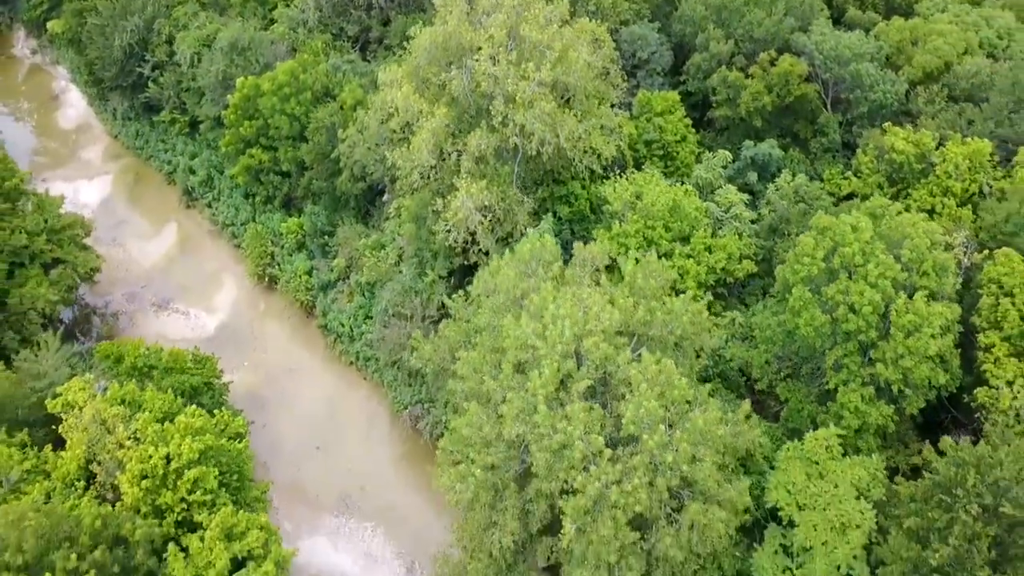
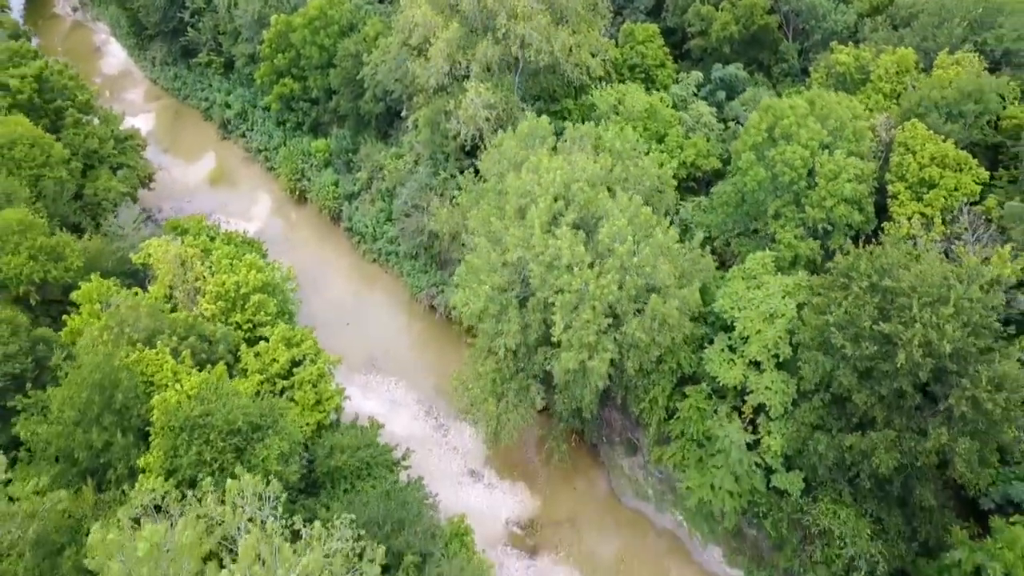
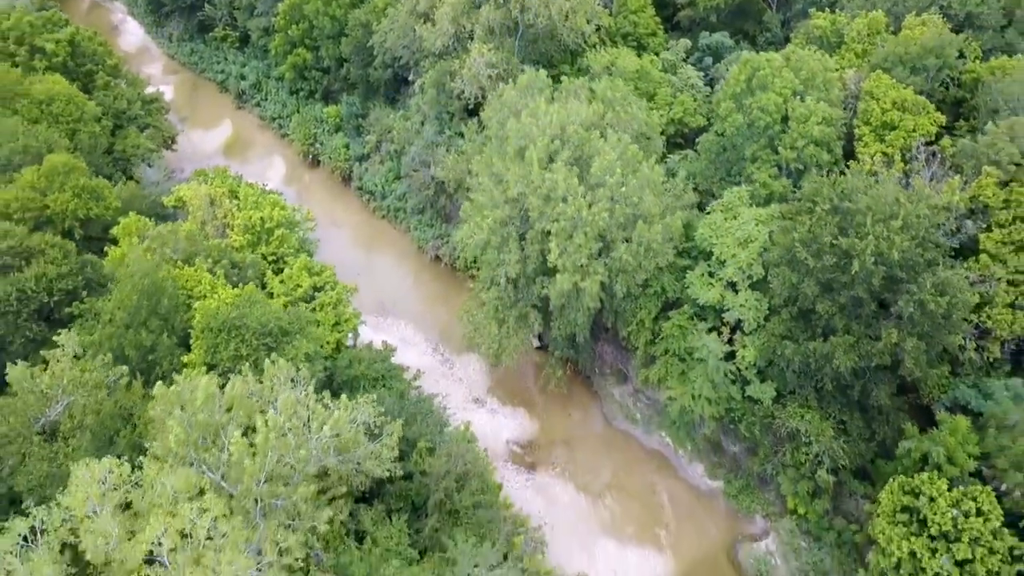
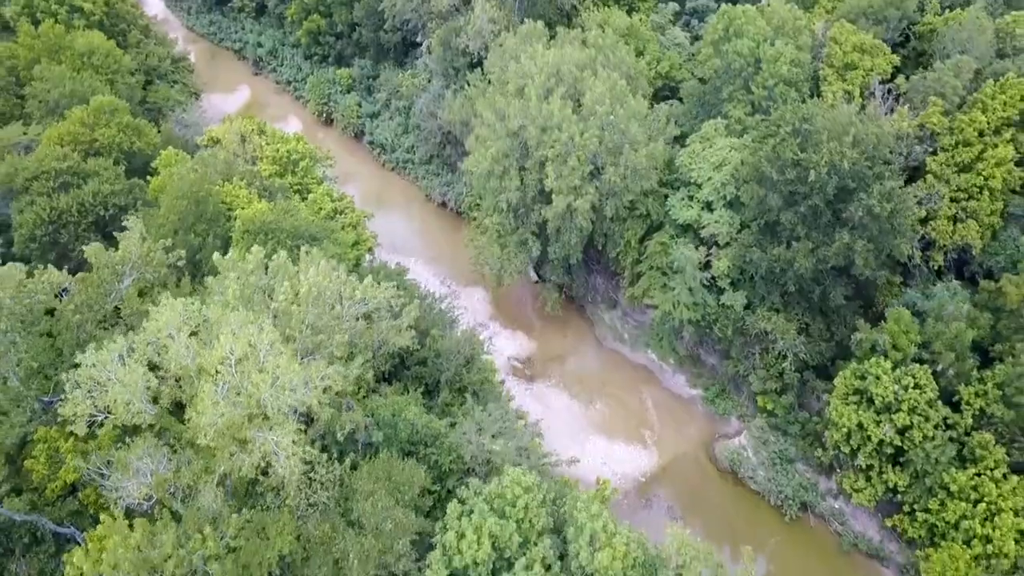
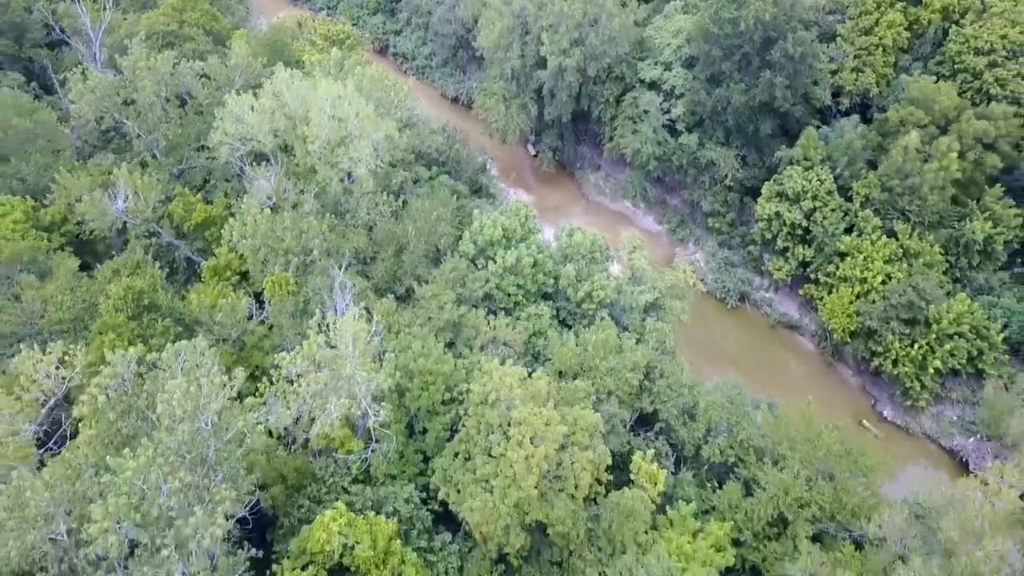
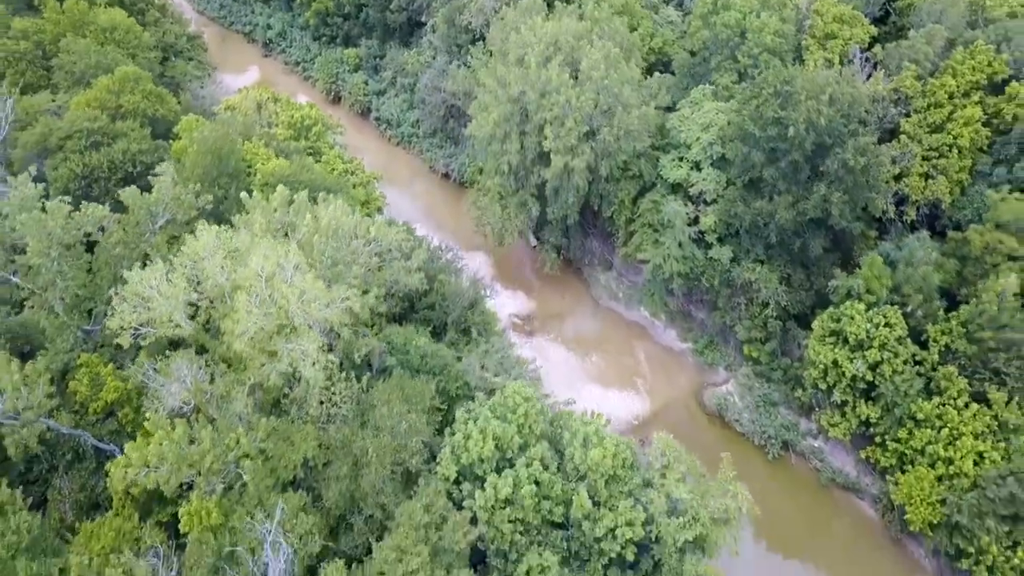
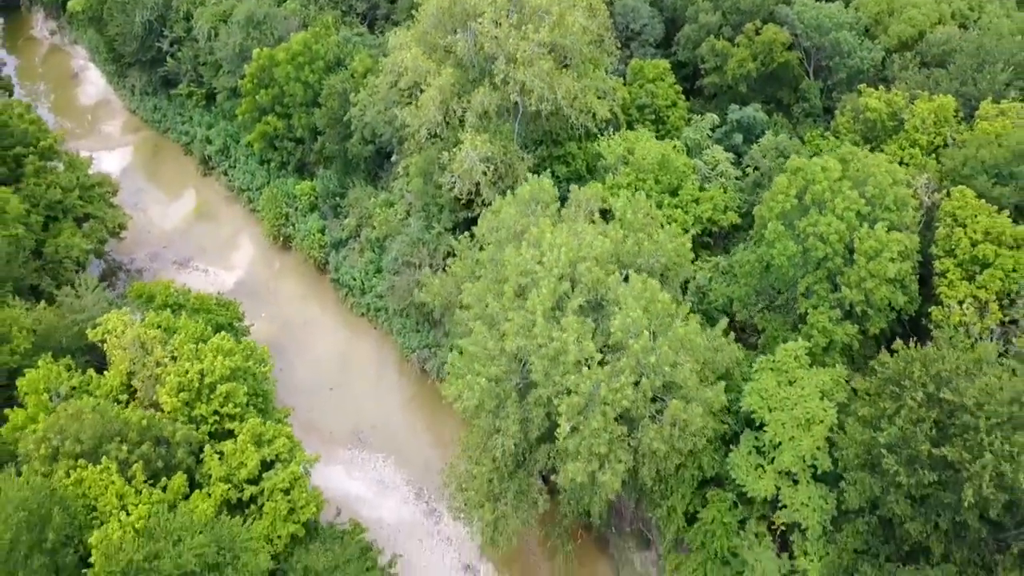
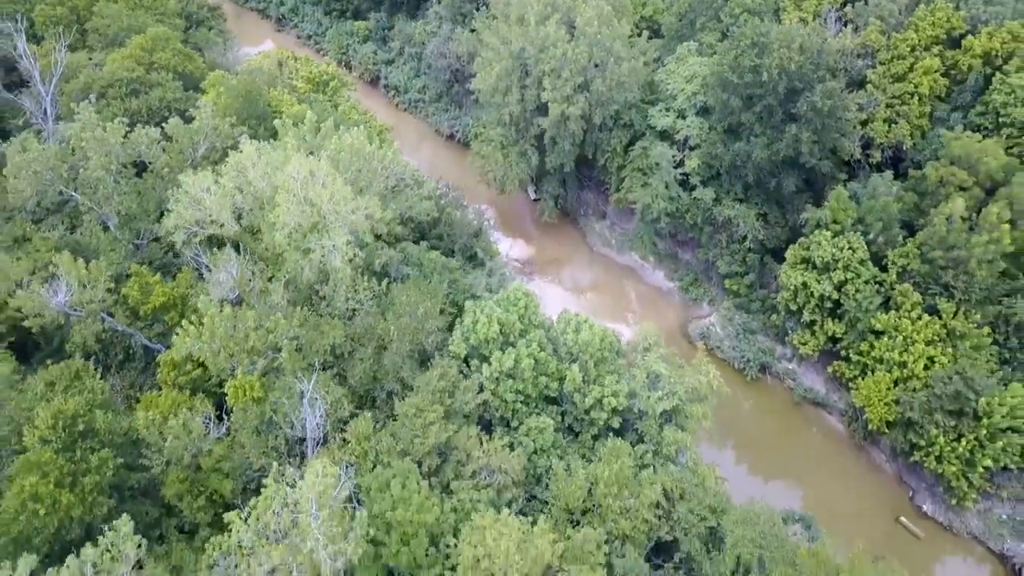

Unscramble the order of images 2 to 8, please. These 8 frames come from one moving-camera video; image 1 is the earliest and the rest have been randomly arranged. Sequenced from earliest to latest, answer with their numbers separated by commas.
7, 2, 3, 4, 6, 8, 5
